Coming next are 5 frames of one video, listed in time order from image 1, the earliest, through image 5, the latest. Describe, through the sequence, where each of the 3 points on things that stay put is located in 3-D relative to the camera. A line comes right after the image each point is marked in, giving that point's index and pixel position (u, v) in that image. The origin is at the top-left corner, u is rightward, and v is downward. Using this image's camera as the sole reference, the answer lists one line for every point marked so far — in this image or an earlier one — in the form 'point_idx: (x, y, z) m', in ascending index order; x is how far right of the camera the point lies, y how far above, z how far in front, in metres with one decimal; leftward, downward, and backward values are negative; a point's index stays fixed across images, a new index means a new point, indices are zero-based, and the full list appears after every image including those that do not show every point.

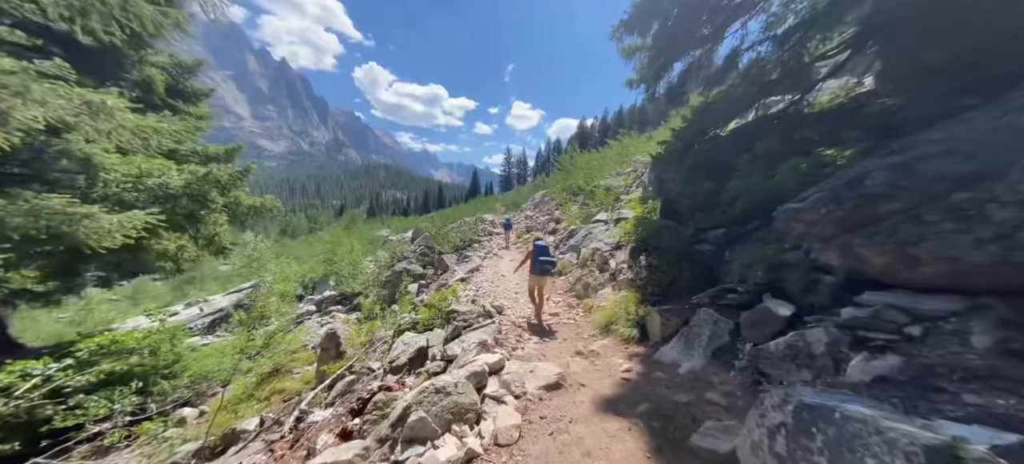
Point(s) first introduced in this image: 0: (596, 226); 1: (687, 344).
0: (+4.3, +0.3, +15.8) m
1: (+2.5, -1.6, +4.4) m
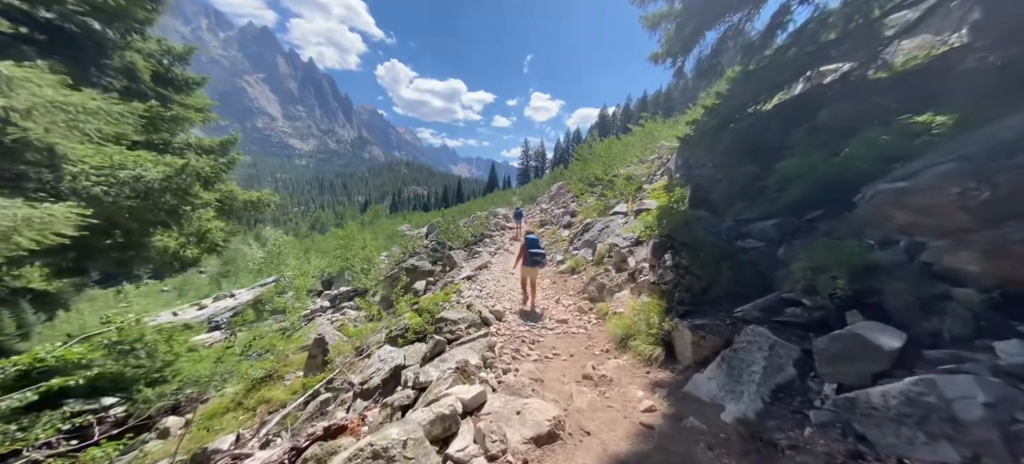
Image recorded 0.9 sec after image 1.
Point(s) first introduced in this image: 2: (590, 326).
0: (+4.8, +0.6, +14.4) m
1: (+2.4, -1.6, +3.3) m
2: (+1.7, -2.1, +6.6) m
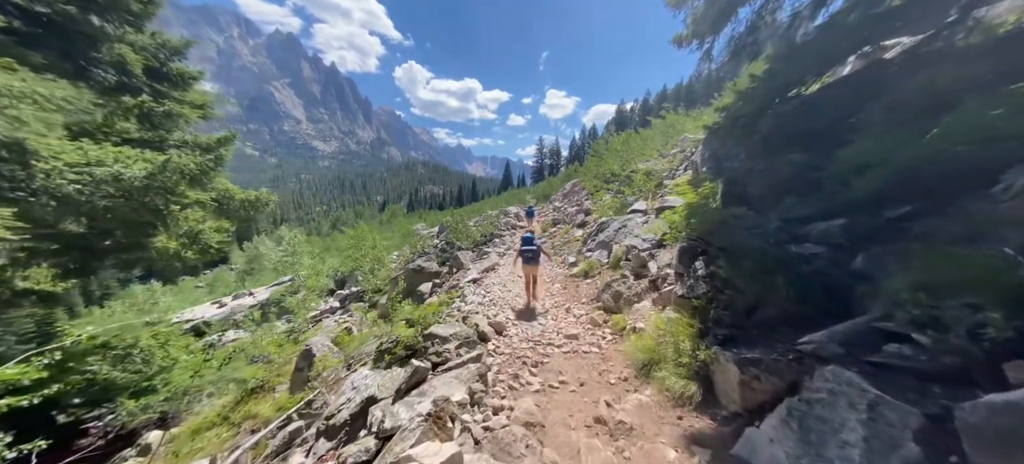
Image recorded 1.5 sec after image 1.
0: (+5.3, +0.6, +13.3) m
1: (+2.3, -1.6, +2.3) m
2: (+1.7, -2.1, +5.7) m
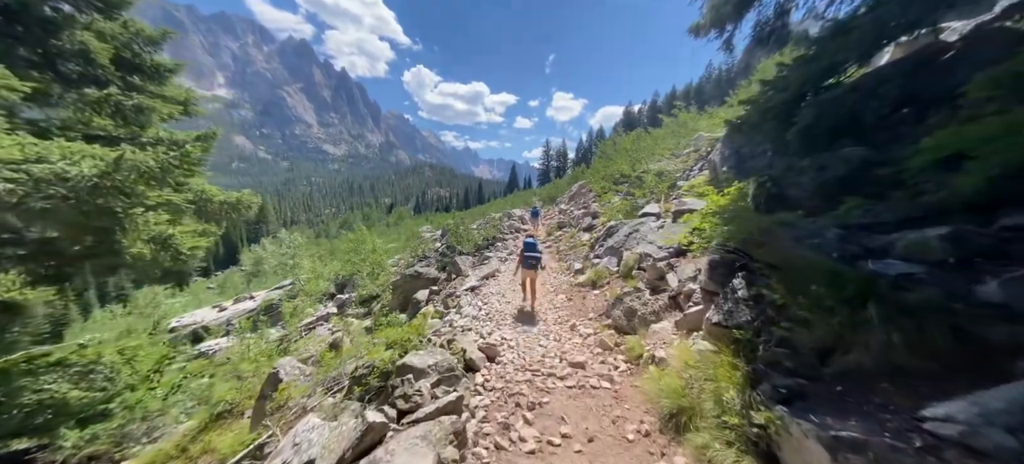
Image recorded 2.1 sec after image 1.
0: (+5.3, +0.4, +12.2) m
1: (+2.1, -1.7, +1.3) m
2: (+1.6, -2.2, +4.7) m
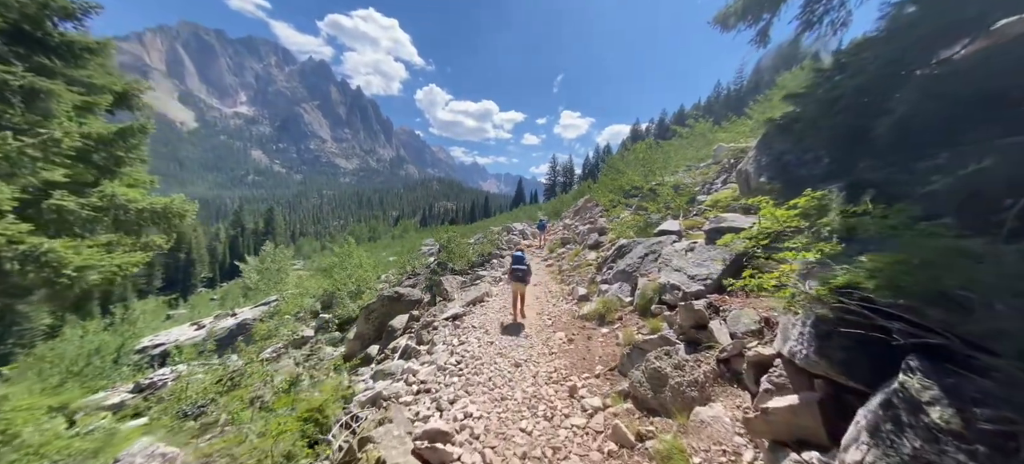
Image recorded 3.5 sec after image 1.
0: (+5.0, -0.3, +10.1) m
1: (+1.5, -1.9, -0.8) m
2: (+1.2, -2.5, +2.5) m
